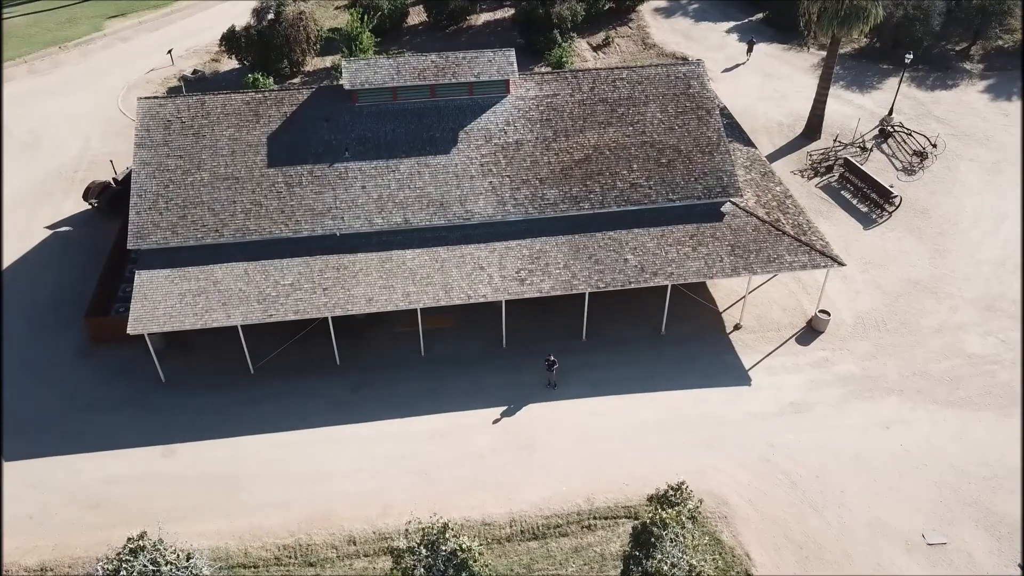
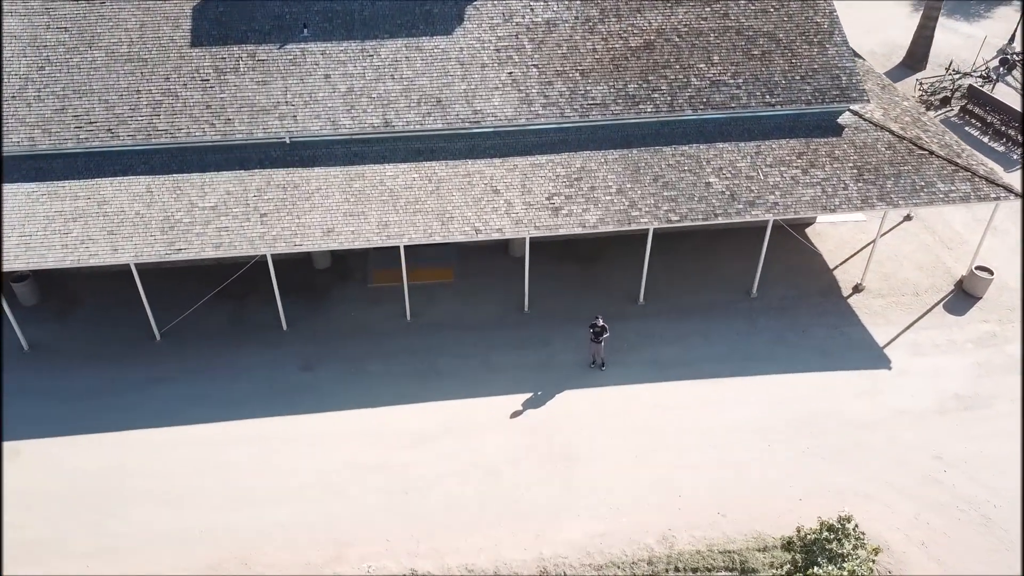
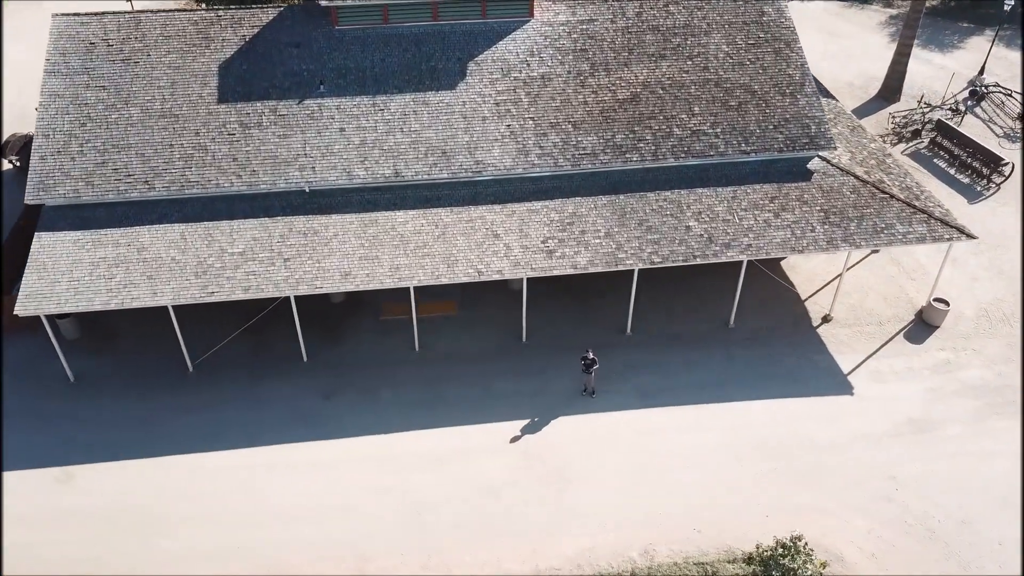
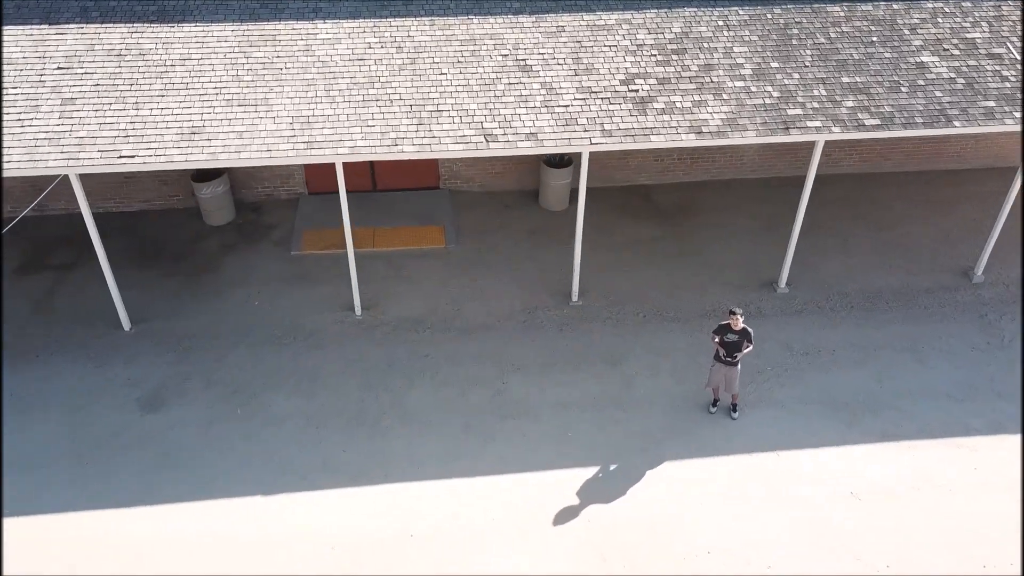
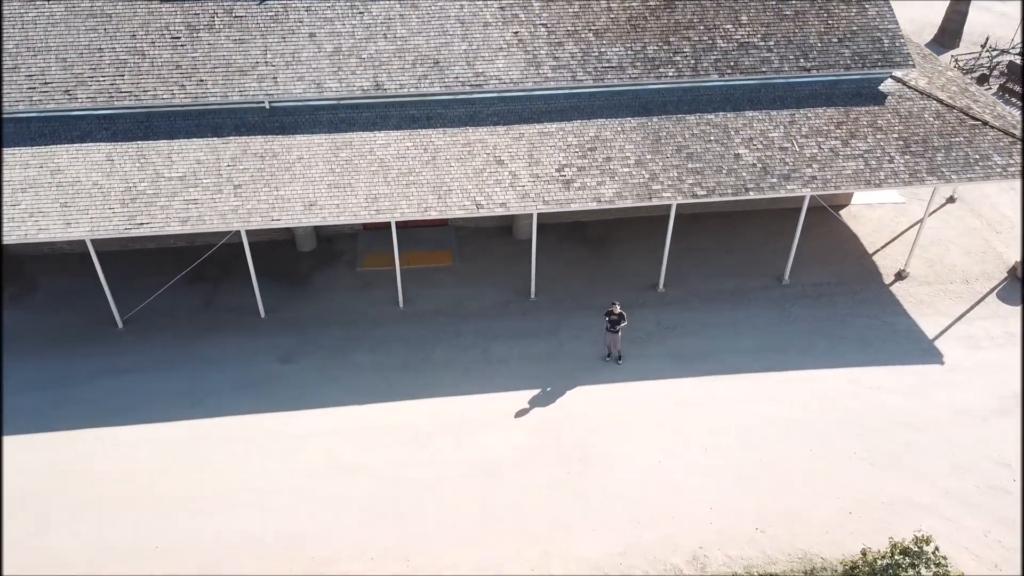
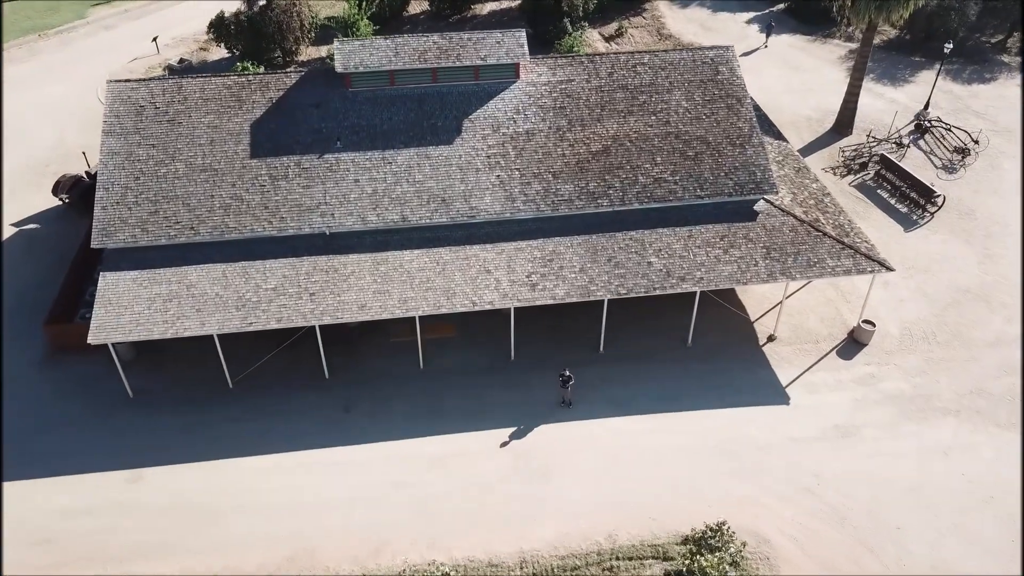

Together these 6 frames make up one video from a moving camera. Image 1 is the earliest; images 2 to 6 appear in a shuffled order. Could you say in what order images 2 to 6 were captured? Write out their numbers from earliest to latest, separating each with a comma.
6, 3, 2, 5, 4
